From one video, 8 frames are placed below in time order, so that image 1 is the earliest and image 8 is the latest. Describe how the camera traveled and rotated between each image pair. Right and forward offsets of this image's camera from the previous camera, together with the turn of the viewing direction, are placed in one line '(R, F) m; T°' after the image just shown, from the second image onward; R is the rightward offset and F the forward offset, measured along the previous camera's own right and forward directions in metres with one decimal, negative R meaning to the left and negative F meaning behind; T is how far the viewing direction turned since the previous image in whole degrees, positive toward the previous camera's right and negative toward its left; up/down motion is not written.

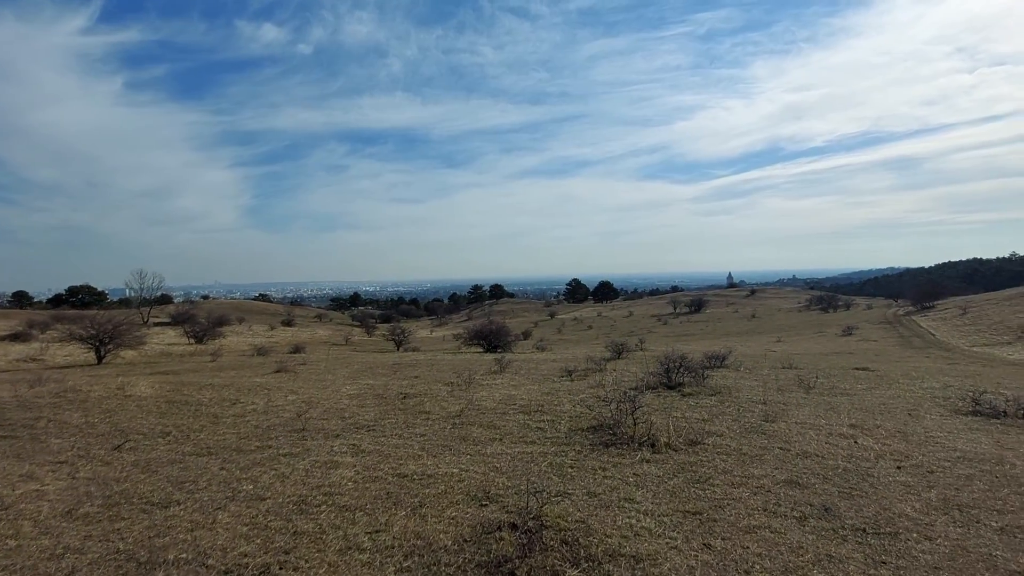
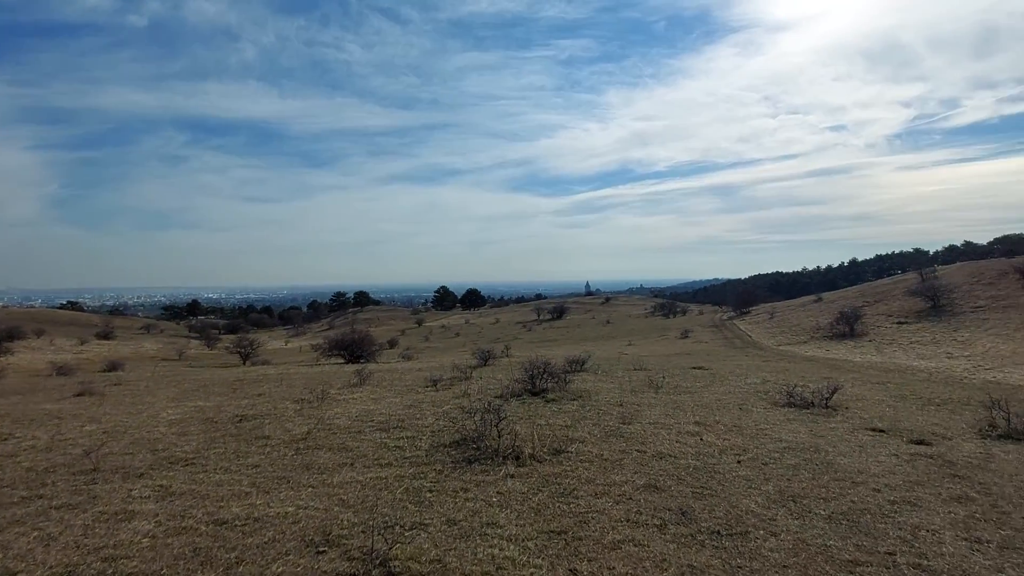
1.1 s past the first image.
(+0.2, +0.7) m; +15°
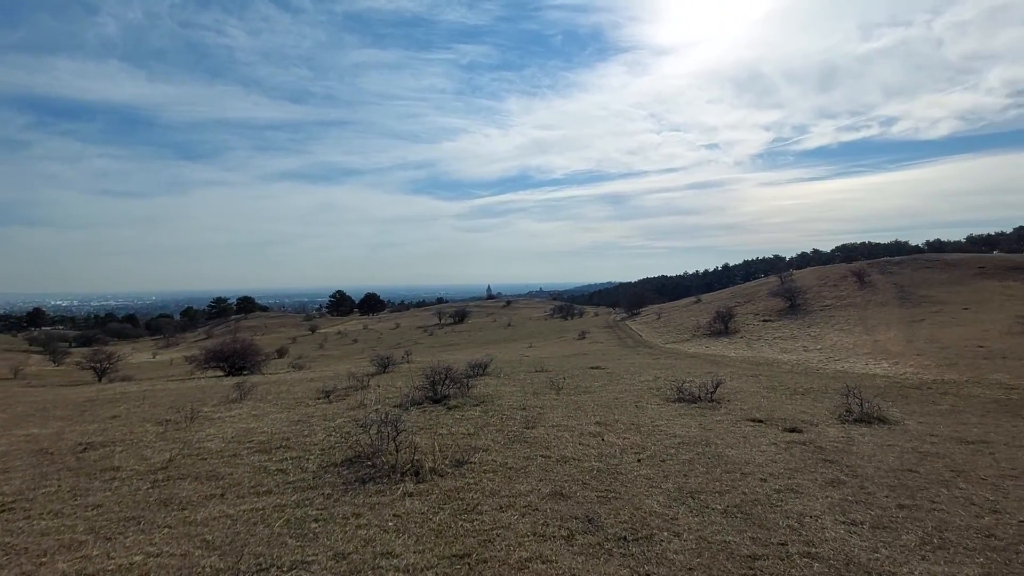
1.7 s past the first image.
(0.0, +0.5) m; +11°
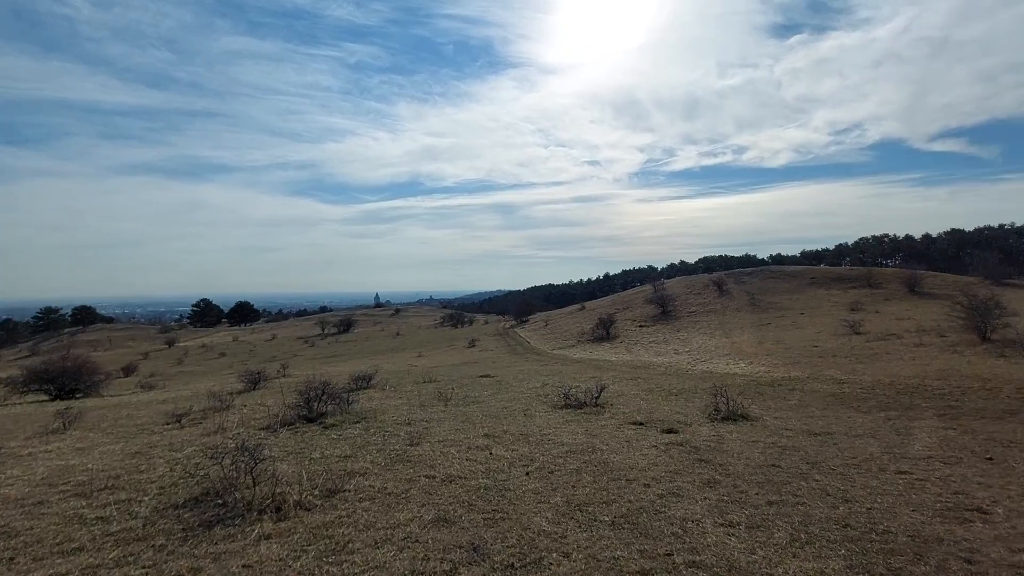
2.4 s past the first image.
(+0.1, +0.5) m; +12°
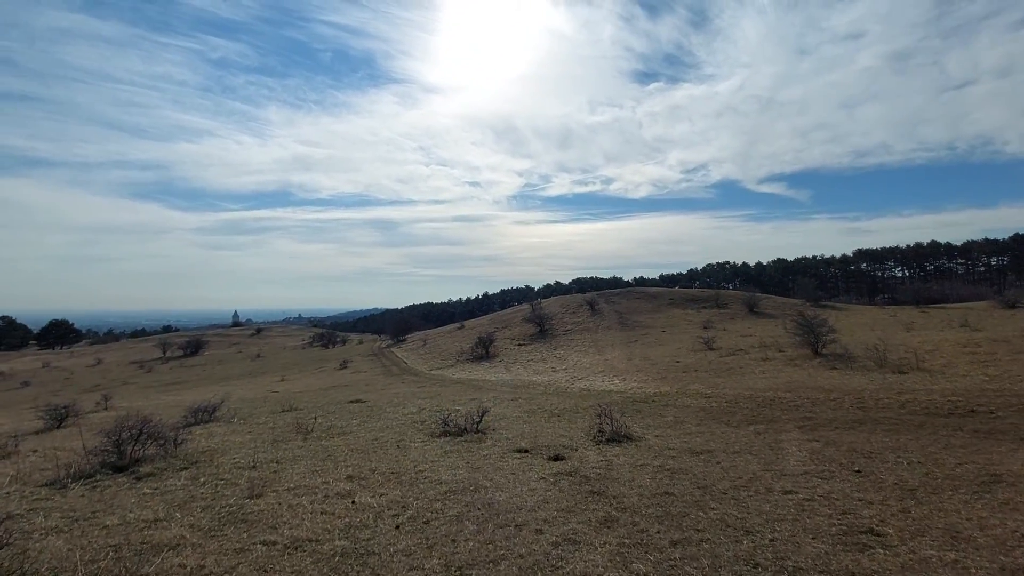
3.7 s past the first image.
(+0.1, +1.2) m; +14°
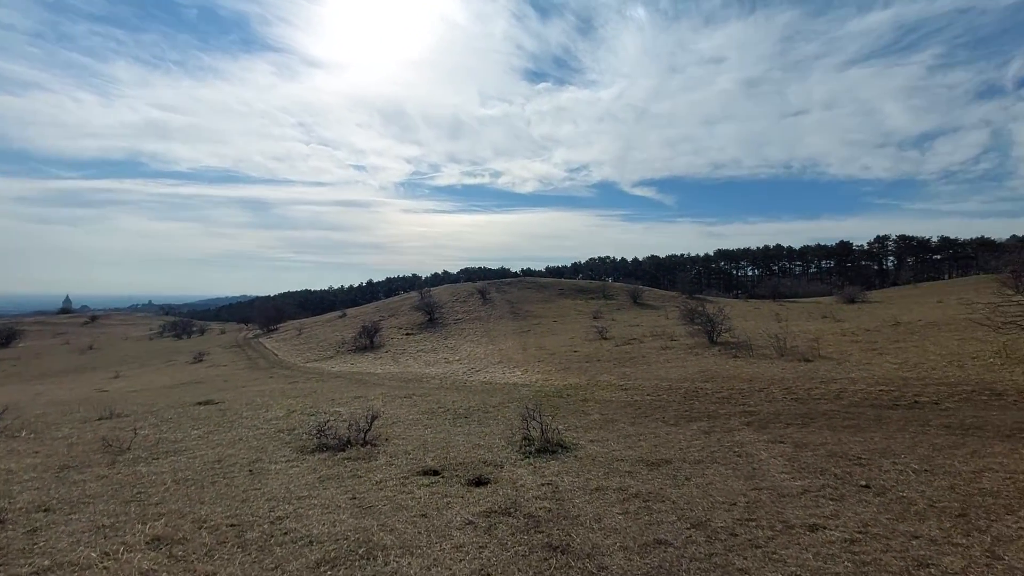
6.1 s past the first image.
(-0.4, +2.9) m; +13°
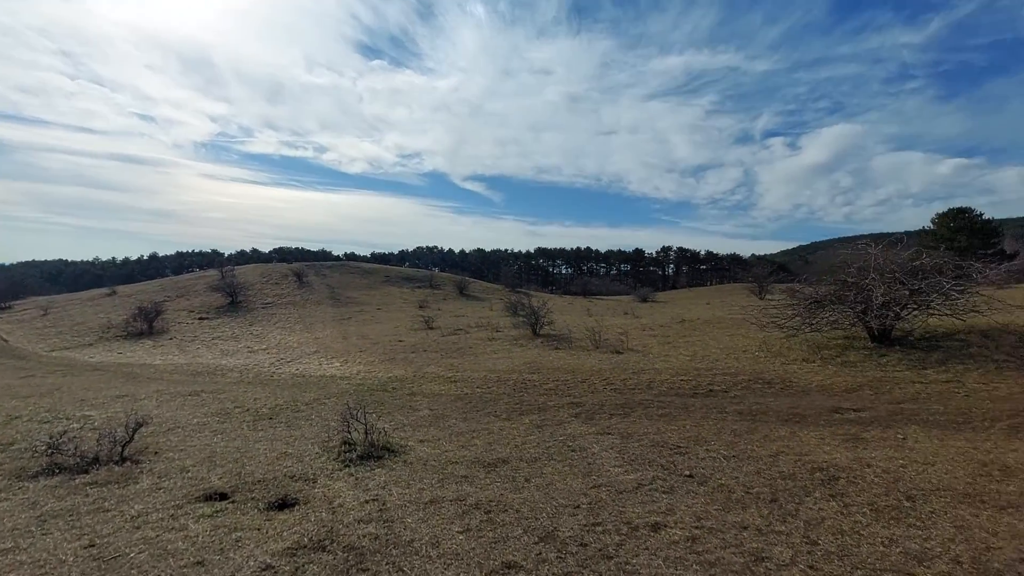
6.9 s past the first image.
(-0.1, +1.0) m; +20°
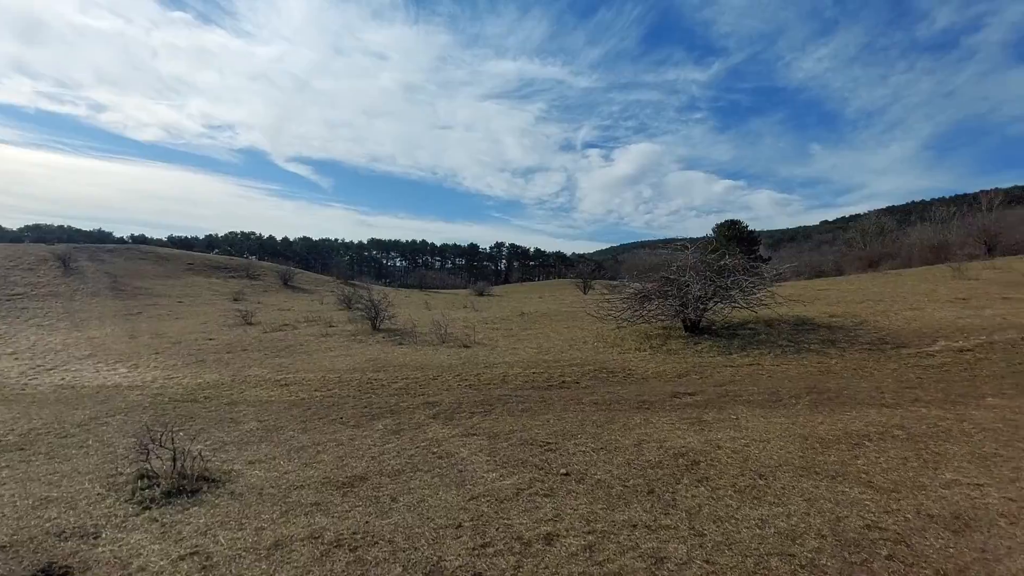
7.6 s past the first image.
(-0.4, +0.8) m; +19°
